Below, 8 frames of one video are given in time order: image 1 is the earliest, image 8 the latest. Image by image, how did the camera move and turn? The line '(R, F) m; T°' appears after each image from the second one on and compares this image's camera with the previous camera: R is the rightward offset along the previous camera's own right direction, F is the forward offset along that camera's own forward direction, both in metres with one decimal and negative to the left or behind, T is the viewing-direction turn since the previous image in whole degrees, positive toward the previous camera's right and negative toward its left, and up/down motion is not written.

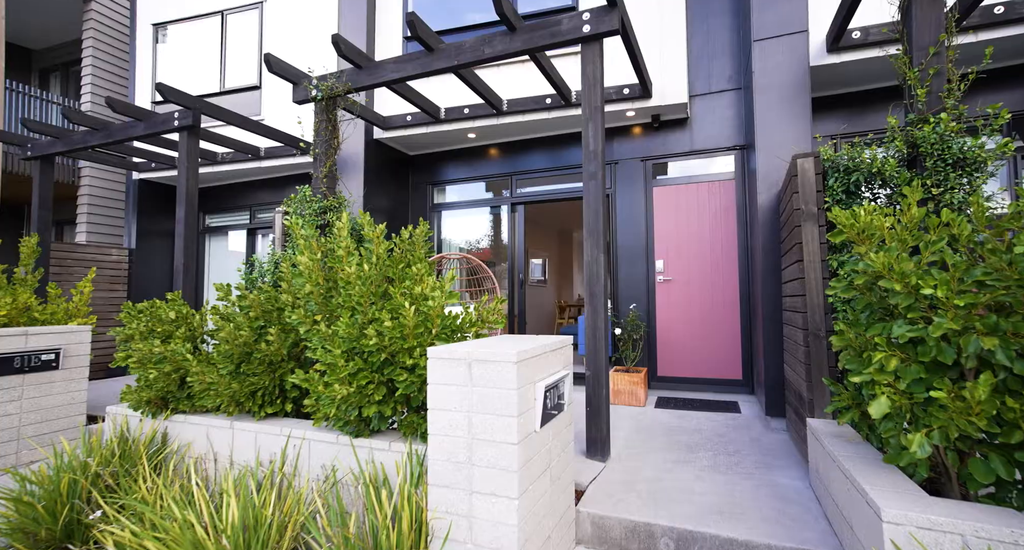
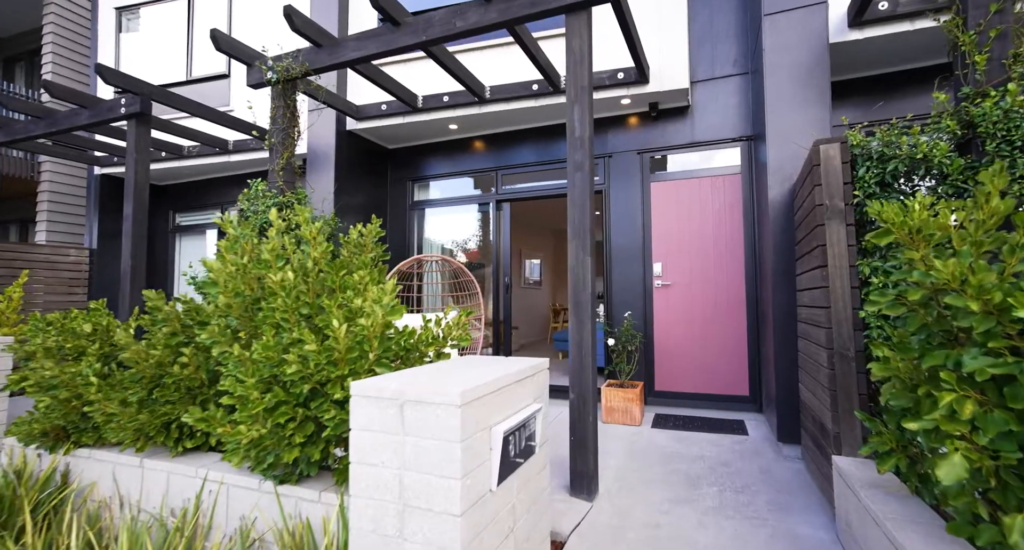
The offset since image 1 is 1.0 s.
(+0.1, +0.4) m; 0°
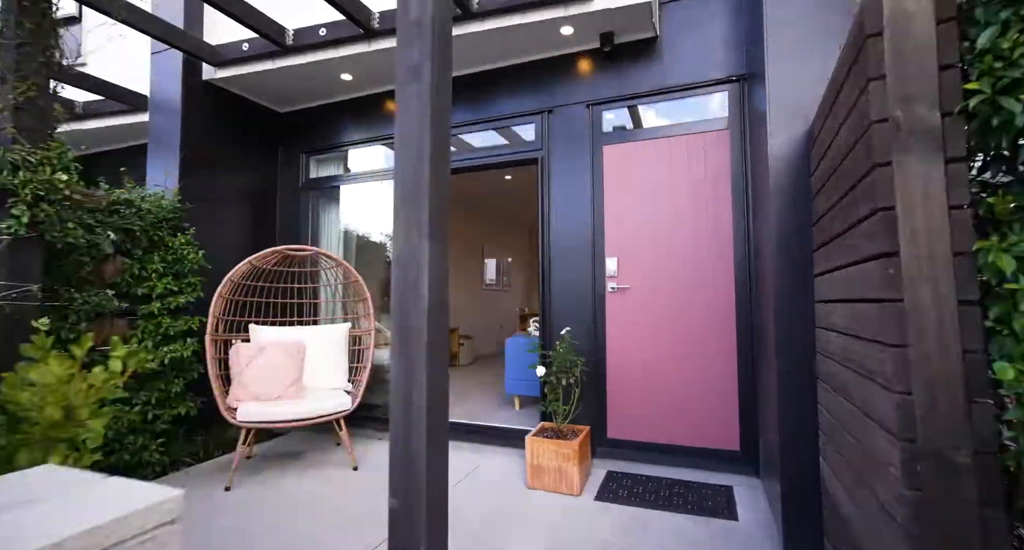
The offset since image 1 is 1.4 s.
(+0.6, +1.2) m; 0°
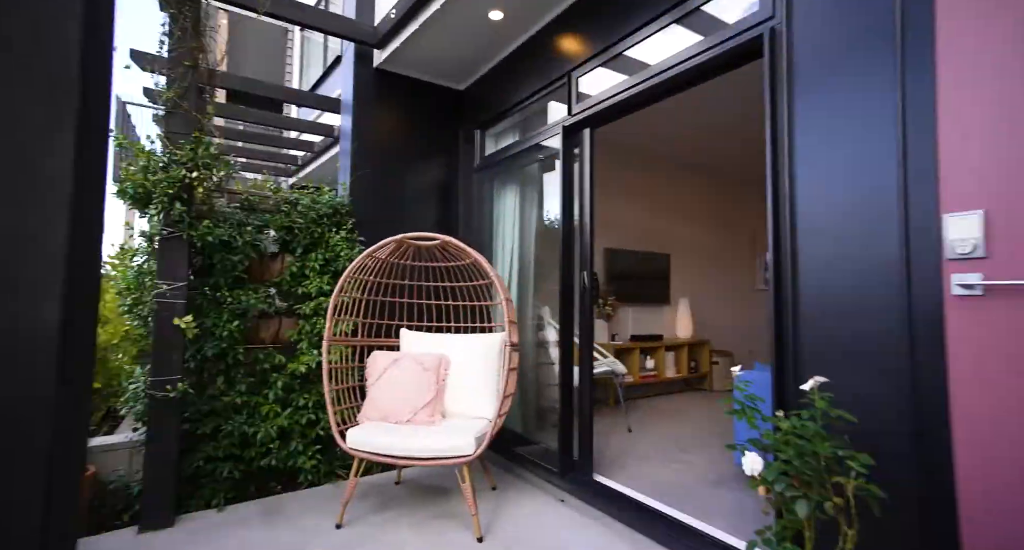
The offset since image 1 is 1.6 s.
(+0.4, +1.3) m; -35°
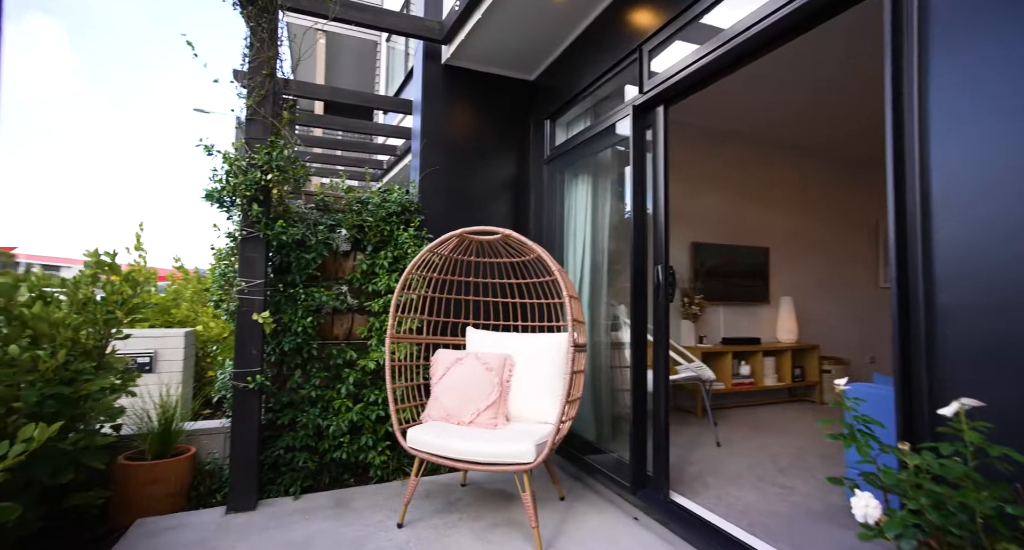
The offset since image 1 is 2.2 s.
(+0.1, +0.2) m; -11°
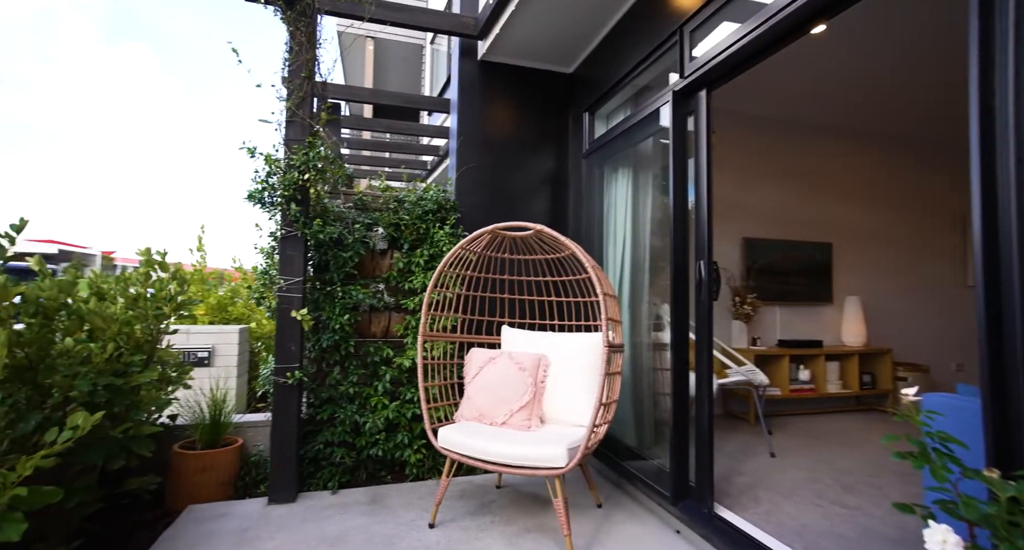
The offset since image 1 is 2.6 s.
(+0.1, +0.1) m; -6°
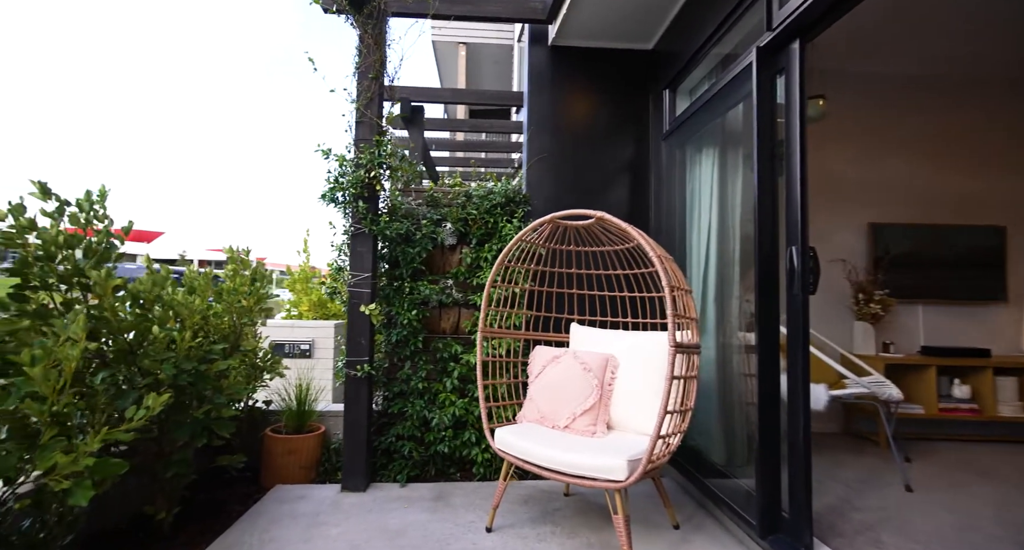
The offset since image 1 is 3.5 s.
(+0.2, +0.2) m; -13°
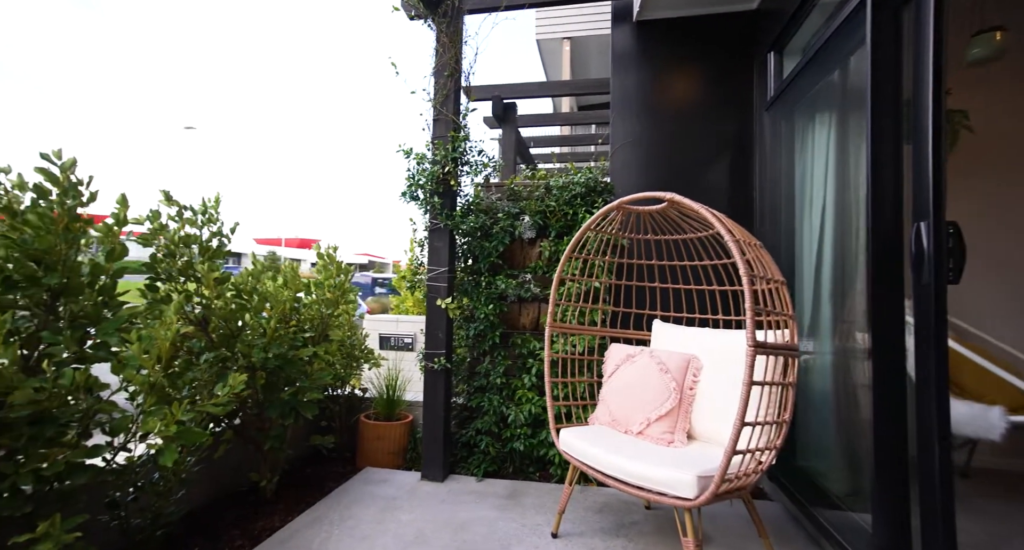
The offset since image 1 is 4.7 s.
(+0.2, +0.1) m; -15°
